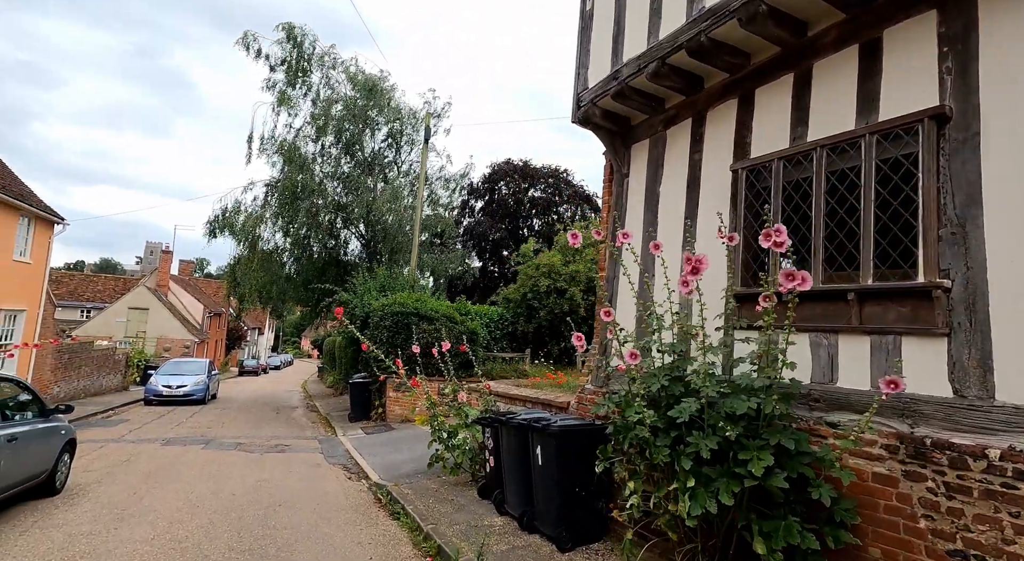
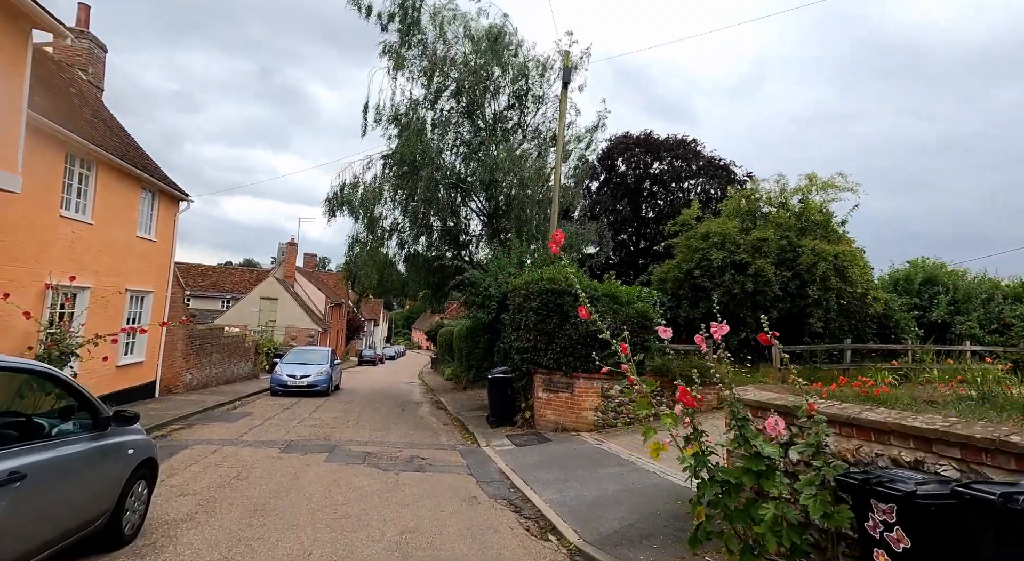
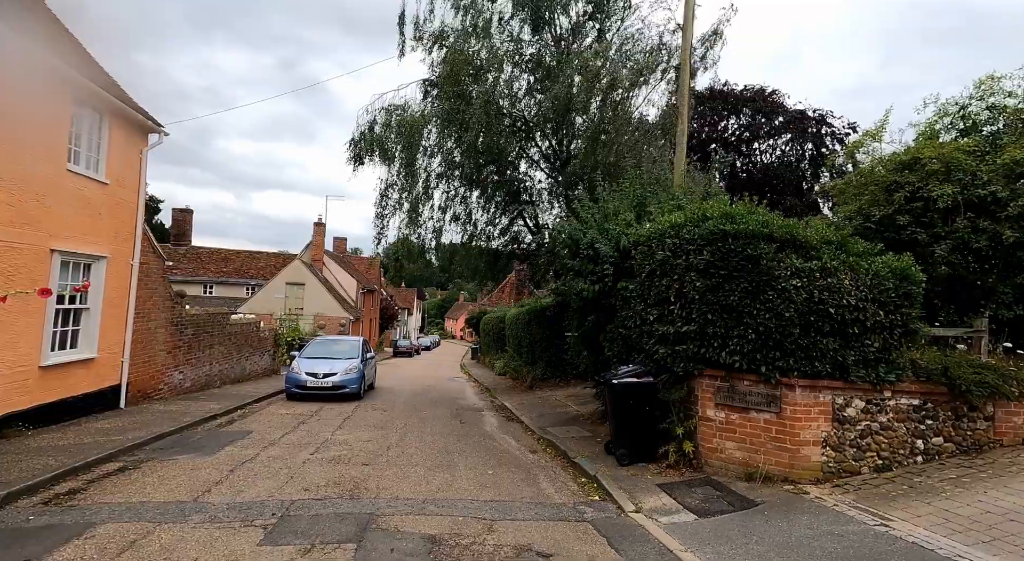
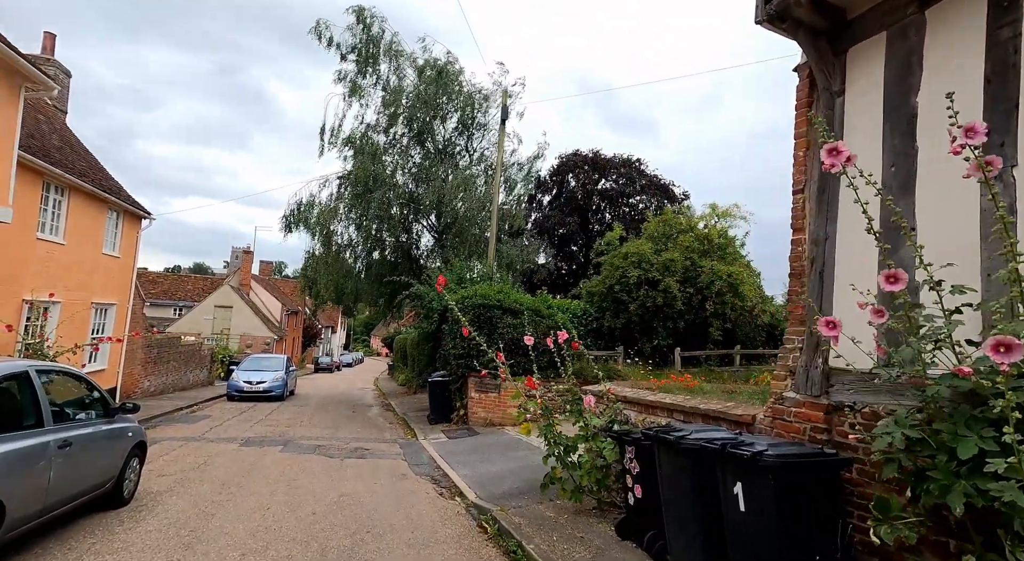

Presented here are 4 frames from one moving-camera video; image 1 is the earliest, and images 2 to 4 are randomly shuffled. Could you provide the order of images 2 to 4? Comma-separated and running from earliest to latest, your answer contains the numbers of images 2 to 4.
4, 2, 3
